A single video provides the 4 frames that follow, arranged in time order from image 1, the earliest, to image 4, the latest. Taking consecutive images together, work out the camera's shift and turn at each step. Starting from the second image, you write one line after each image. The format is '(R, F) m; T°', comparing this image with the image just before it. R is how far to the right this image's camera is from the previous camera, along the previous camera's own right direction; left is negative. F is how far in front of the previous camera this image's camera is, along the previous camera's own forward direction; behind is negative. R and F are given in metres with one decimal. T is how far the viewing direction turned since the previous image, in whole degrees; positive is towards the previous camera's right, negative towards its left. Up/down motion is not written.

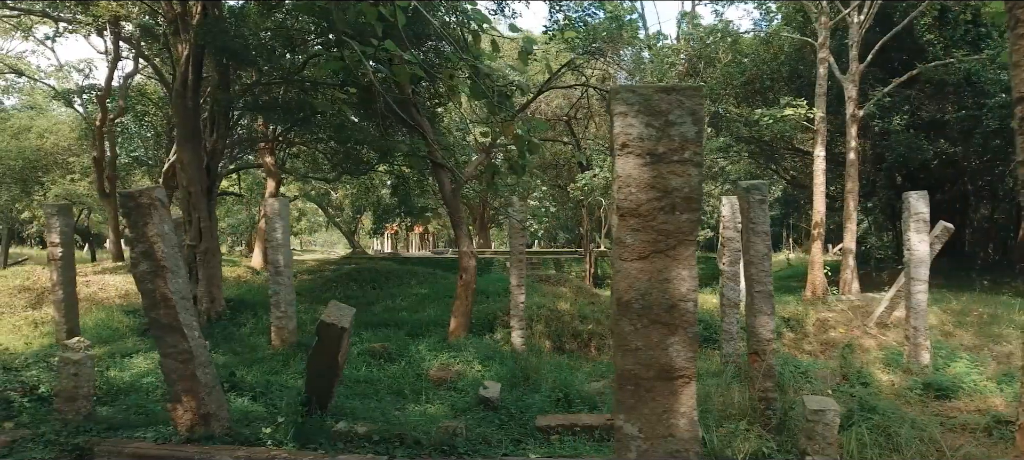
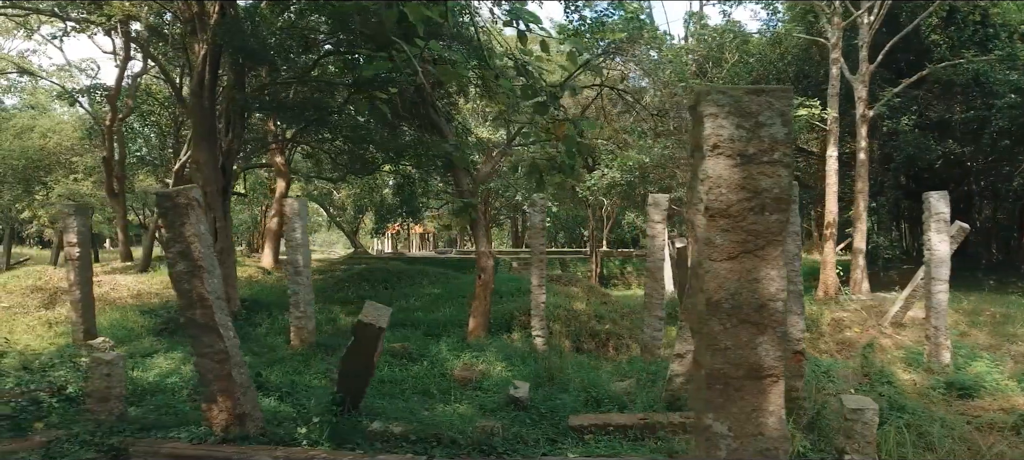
(-0.3, 0.0) m; 0°
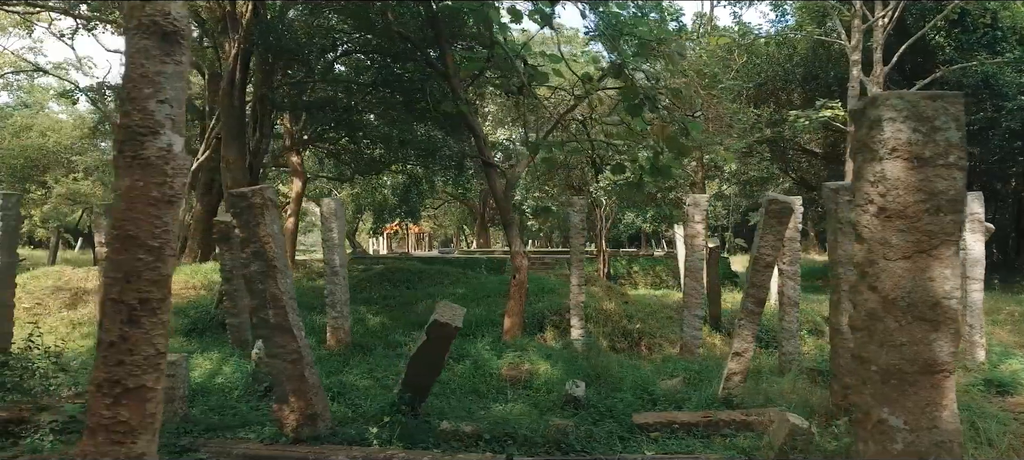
(-0.7, 0.0) m; +1°
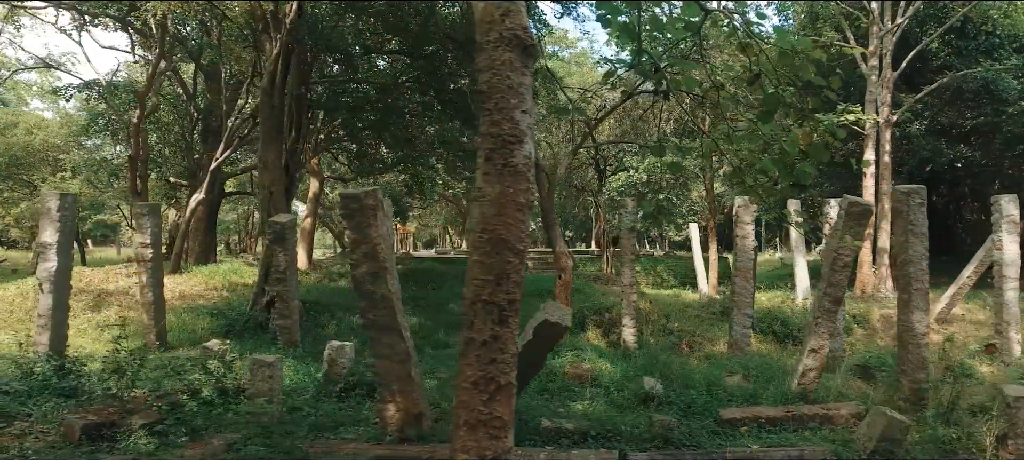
(-1.2, -0.1) m; +3°
